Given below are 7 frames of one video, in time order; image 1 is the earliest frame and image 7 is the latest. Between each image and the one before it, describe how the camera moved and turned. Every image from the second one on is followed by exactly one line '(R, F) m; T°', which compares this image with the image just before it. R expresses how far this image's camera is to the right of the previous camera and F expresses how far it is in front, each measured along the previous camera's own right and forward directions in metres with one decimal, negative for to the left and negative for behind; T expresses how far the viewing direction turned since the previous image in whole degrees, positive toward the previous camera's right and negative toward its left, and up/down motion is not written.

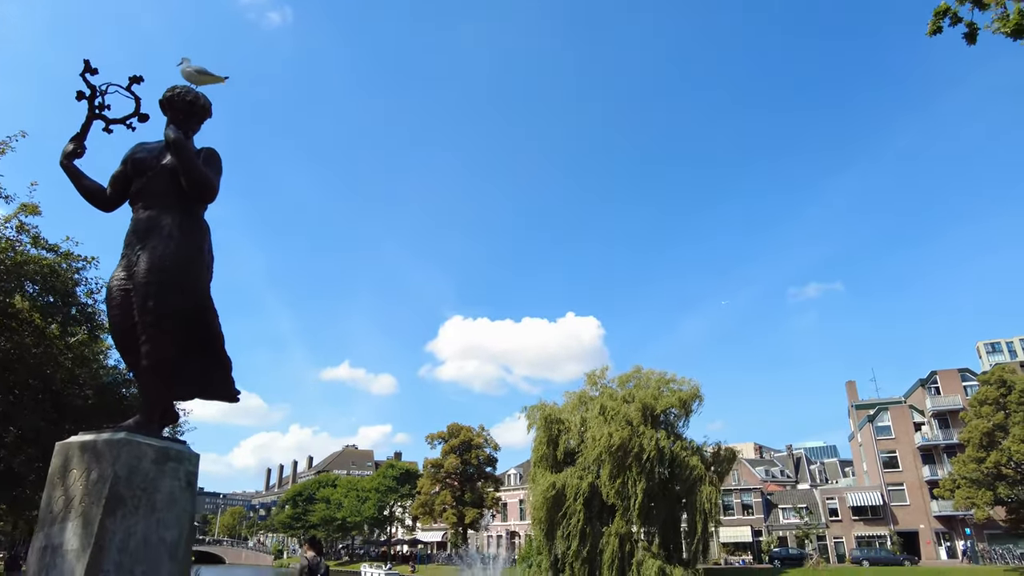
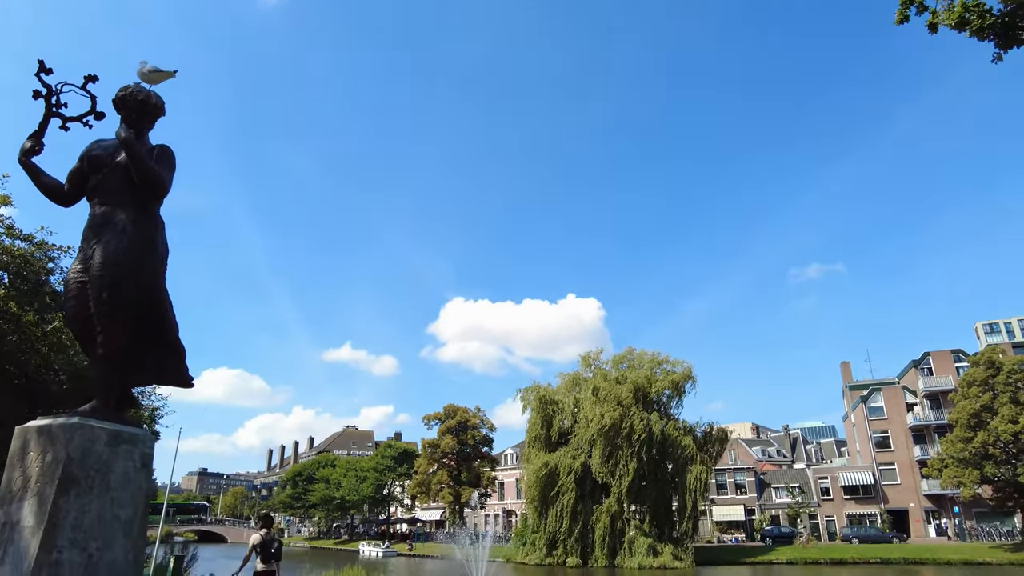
(+0.4, -0.2) m; 0°
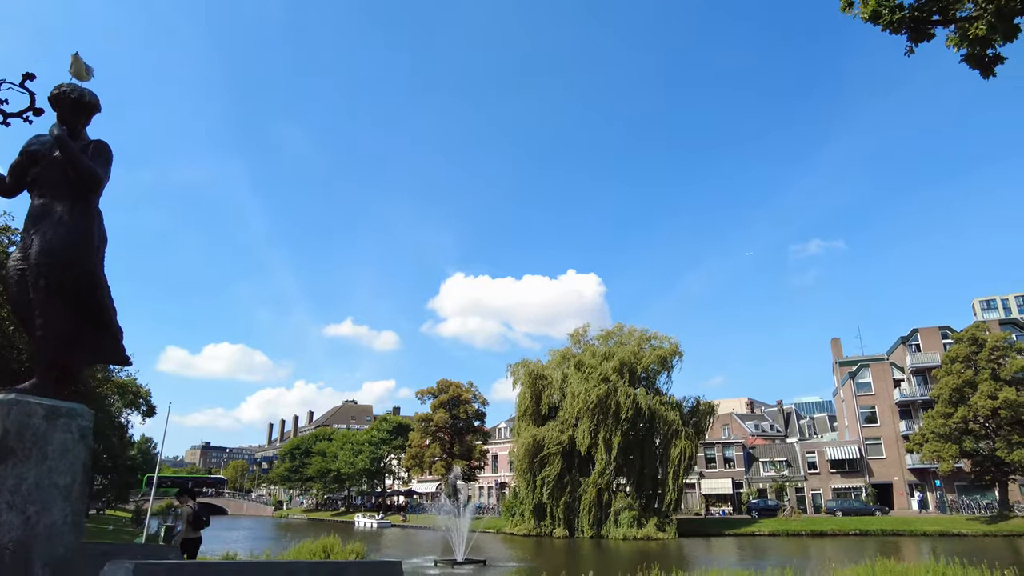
(+0.6, -0.3) m; 0°
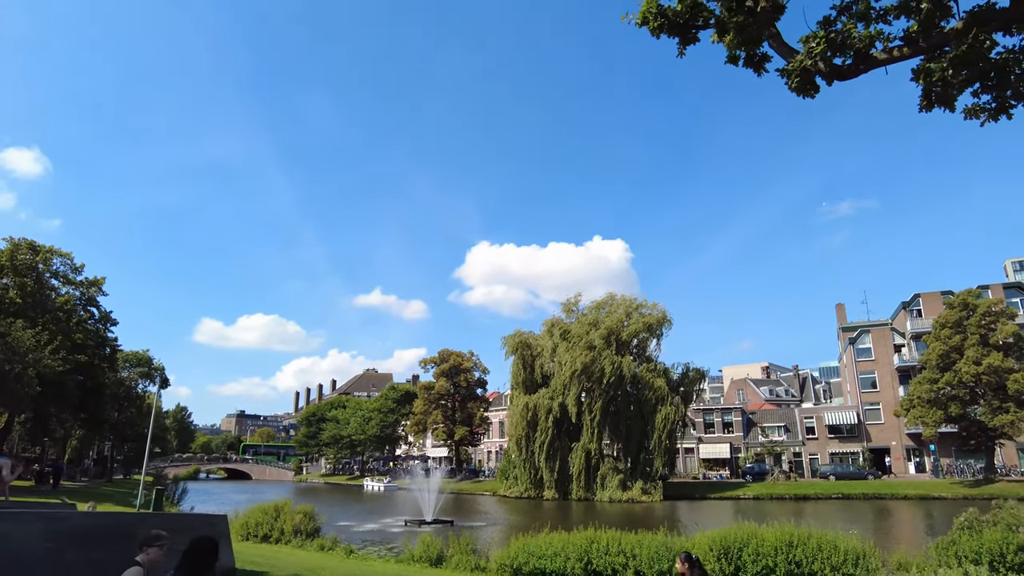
(+2.2, -0.7) m; -3°
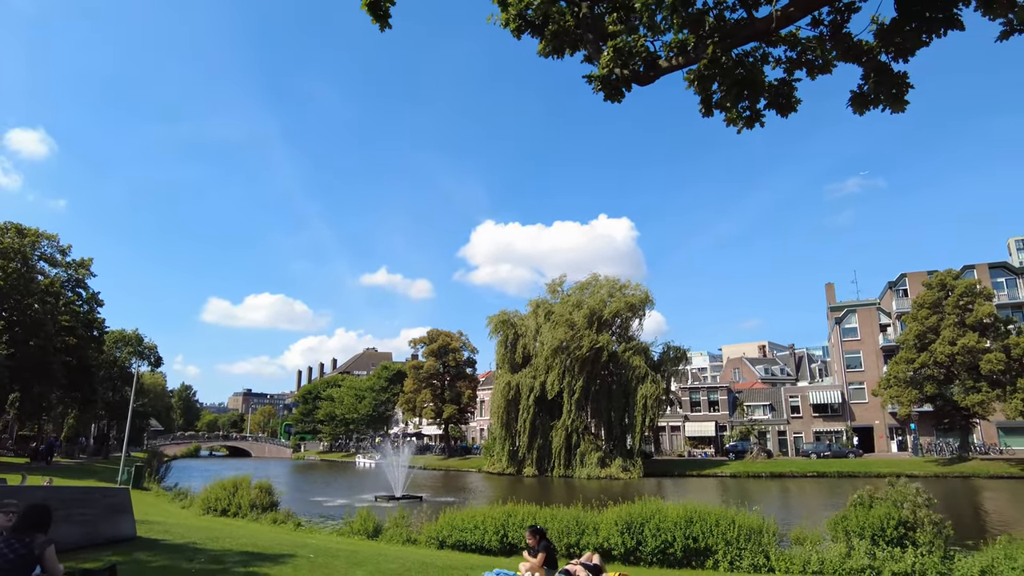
(+1.4, -0.4) m; -1°
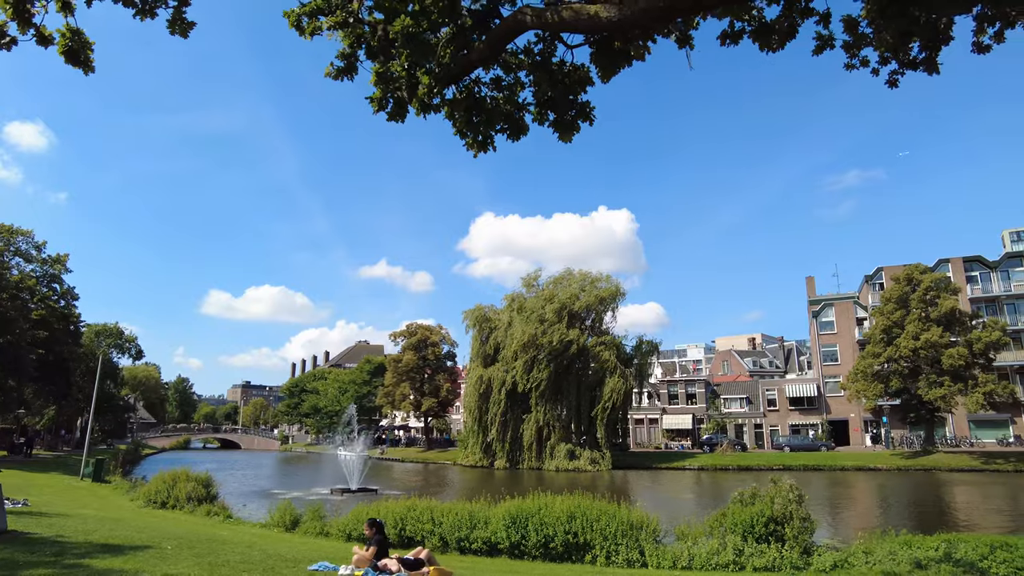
(+1.7, -0.2) m; 0°
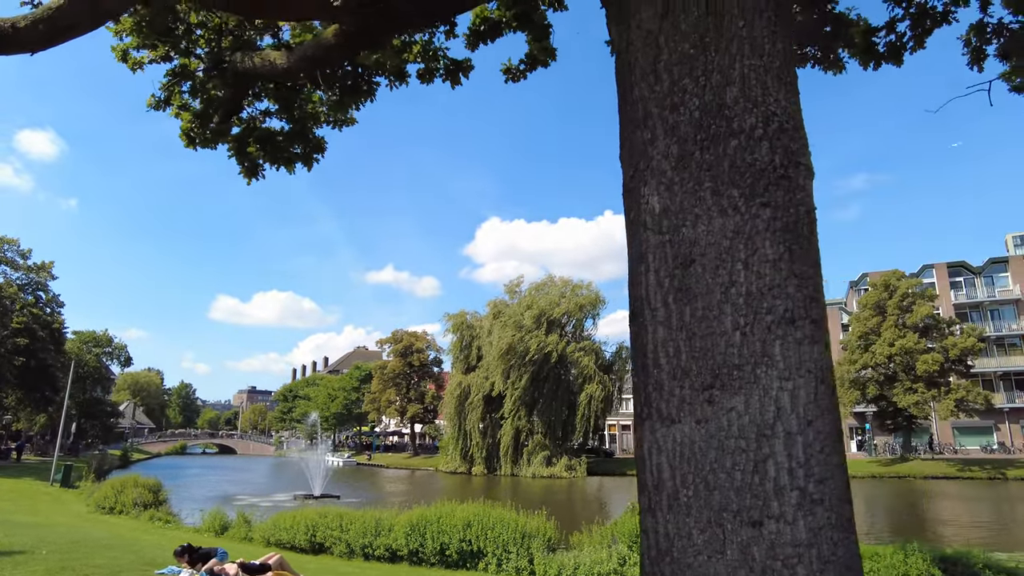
(+1.6, -0.2) m; -1°
